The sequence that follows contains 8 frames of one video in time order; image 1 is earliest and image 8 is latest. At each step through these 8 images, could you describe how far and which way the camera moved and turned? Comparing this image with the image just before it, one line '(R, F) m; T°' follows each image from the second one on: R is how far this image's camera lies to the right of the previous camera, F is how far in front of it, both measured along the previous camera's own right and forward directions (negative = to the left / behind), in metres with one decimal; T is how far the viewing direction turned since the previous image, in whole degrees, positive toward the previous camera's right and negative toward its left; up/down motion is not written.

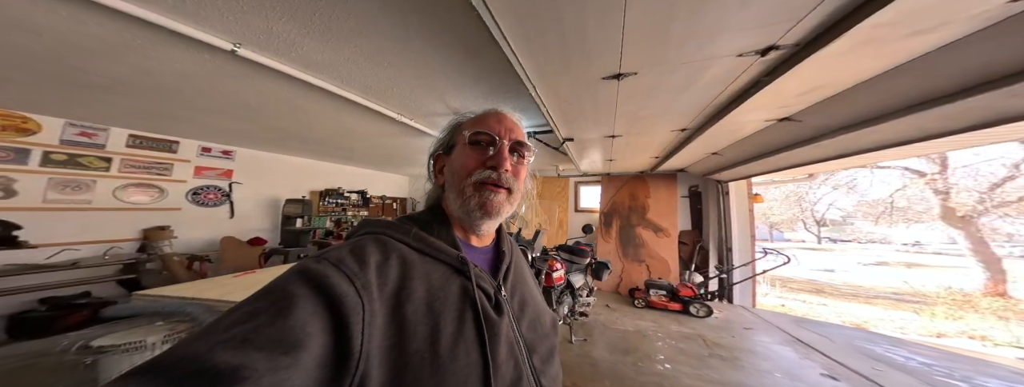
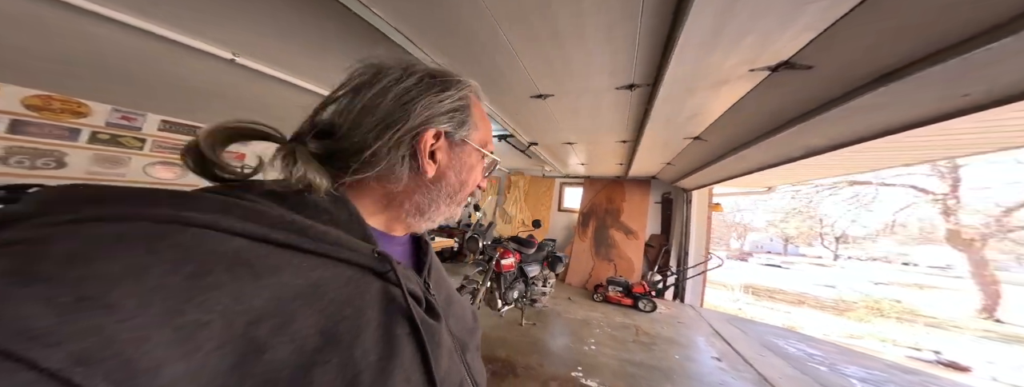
(+0.6, -0.4) m; -2°
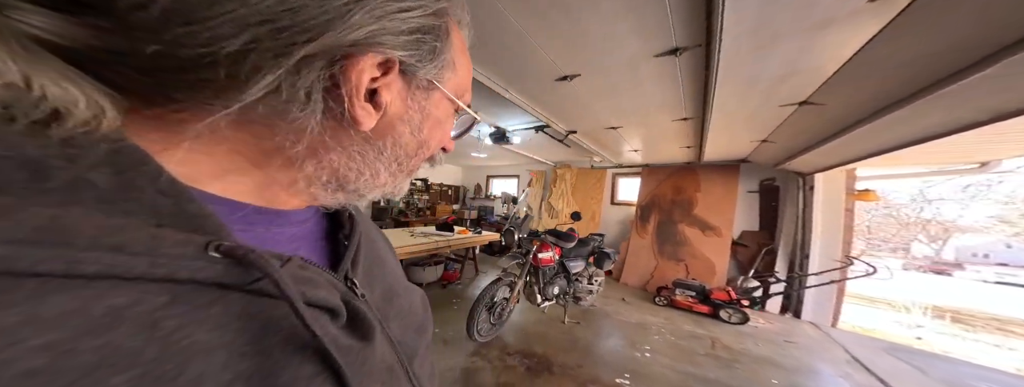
(+0.3, +0.1) m; -16°
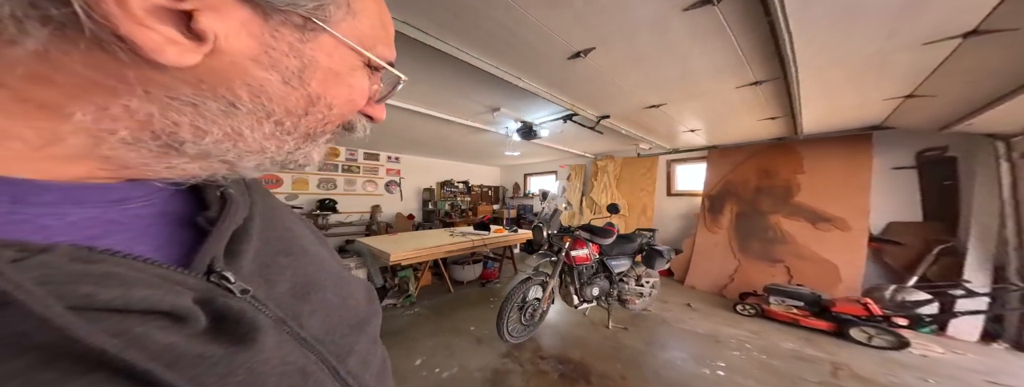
(+0.3, +0.1) m; -14°
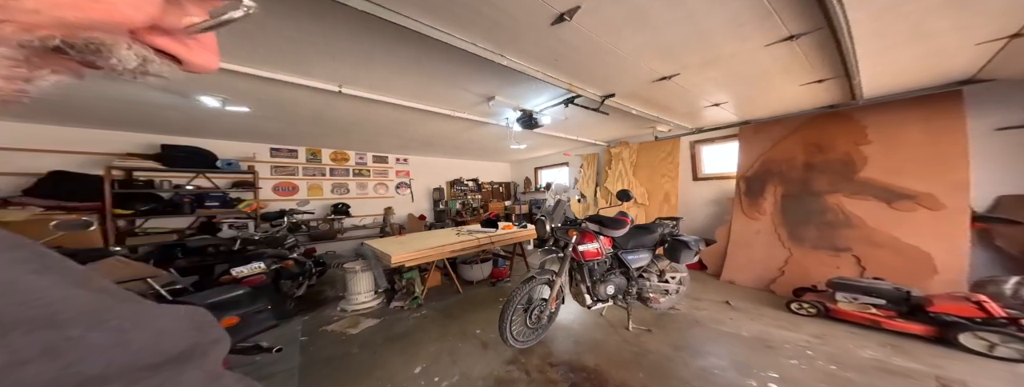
(+0.2, +0.2) m; -6°
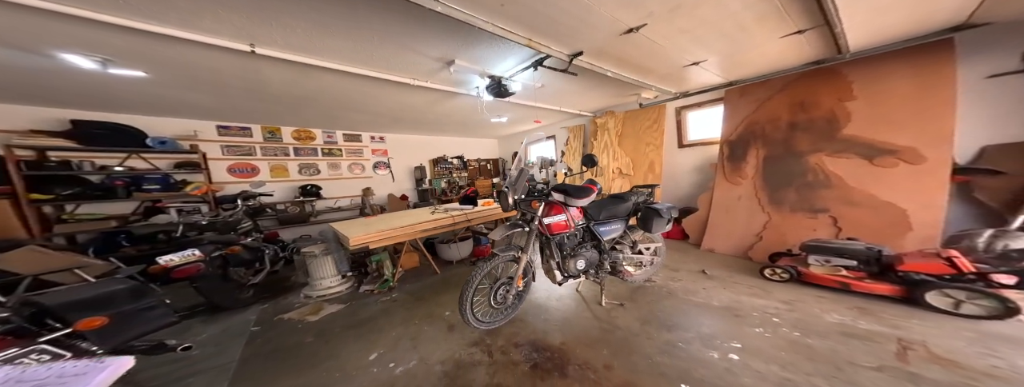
(+0.3, +0.2) m; +1°
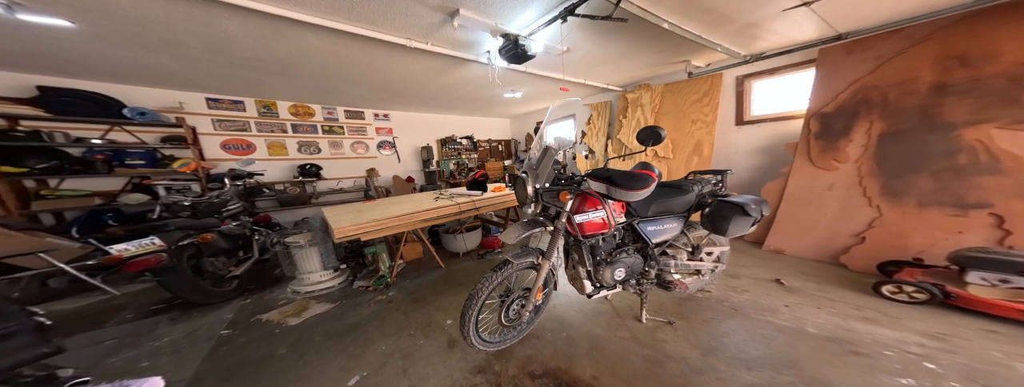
(0.0, +0.5) m; -3°
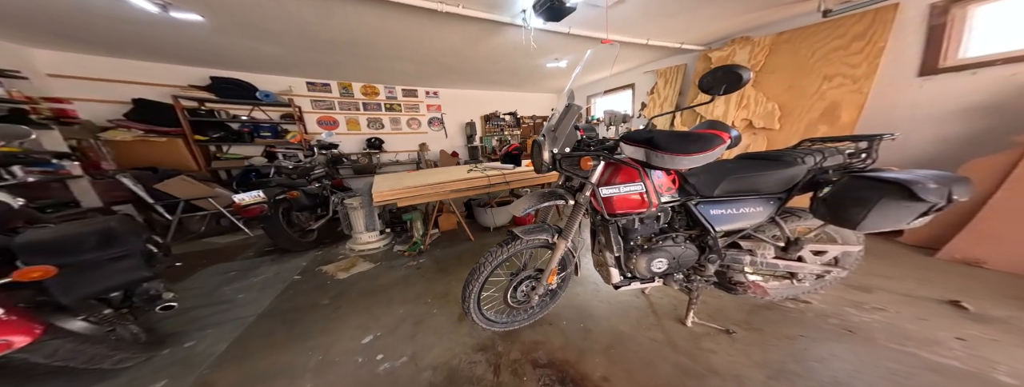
(+0.3, +0.2) m; -15°
